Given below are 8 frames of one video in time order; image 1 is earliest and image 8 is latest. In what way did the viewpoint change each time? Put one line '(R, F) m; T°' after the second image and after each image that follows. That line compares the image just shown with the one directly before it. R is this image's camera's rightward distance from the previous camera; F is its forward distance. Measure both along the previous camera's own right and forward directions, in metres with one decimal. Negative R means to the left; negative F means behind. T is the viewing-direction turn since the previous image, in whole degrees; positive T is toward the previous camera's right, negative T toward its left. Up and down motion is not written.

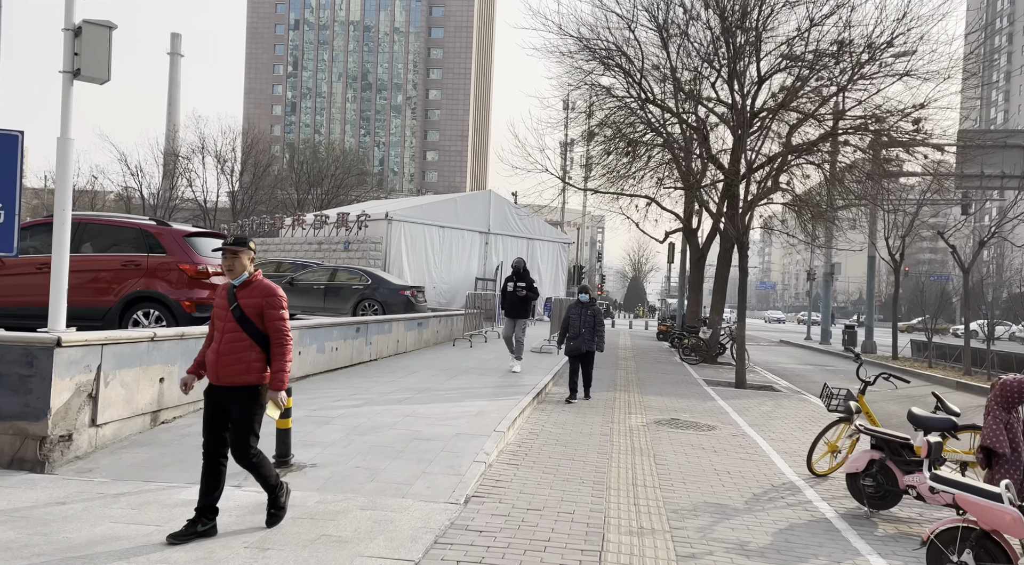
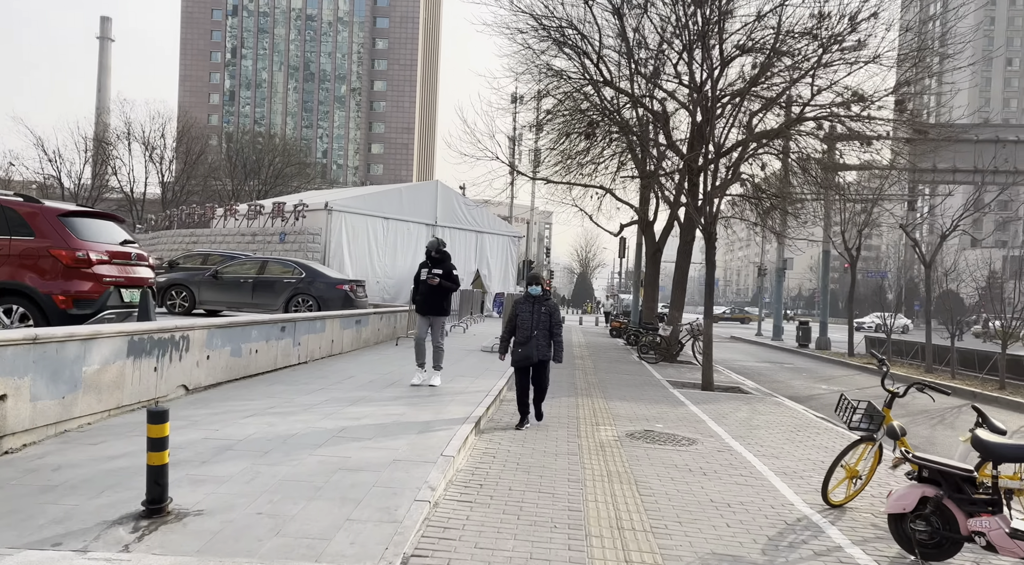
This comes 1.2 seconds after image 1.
(0.0, +1.3) m; +4°
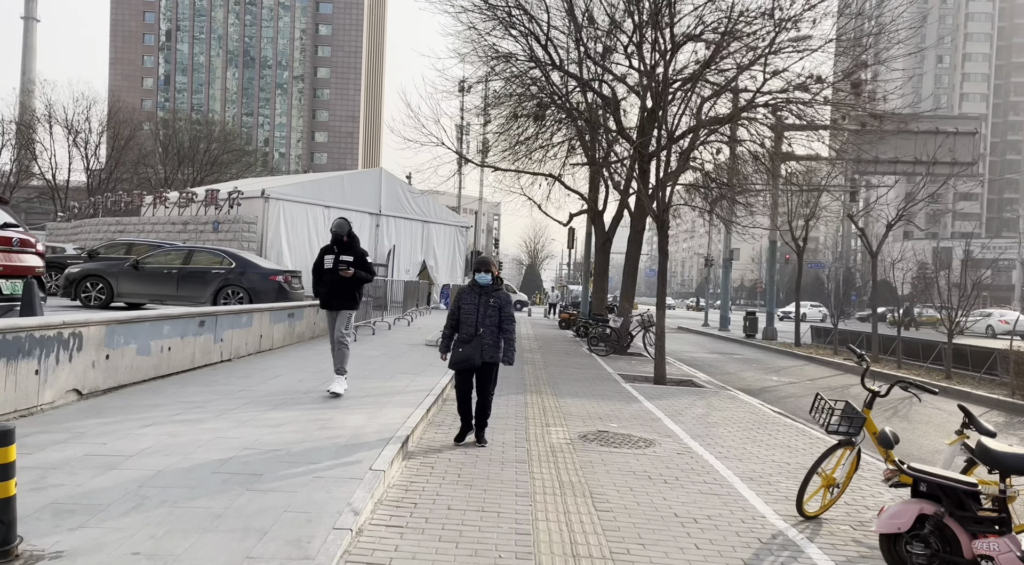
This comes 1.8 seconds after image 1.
(+0.1, +0.7) m; +4°
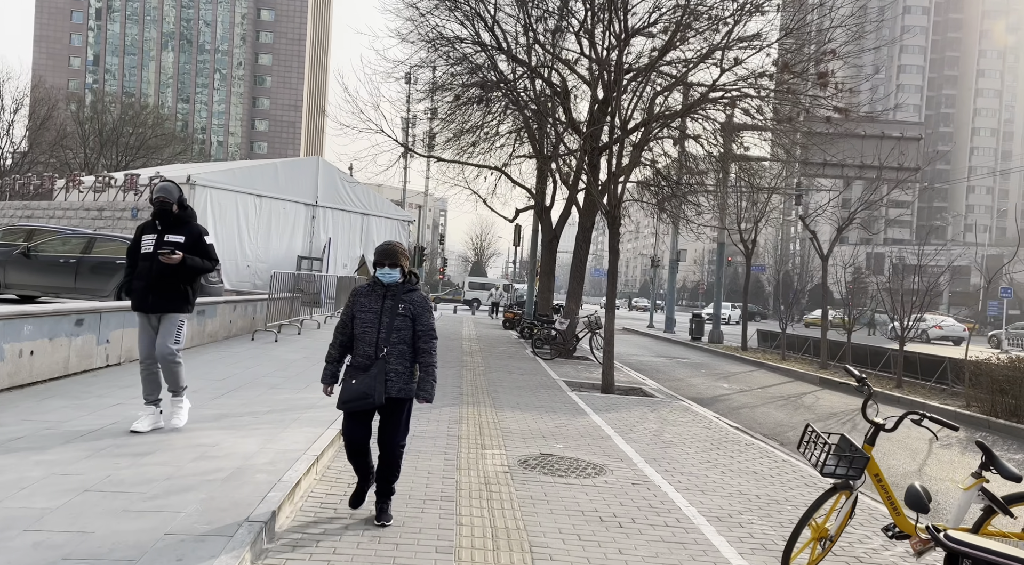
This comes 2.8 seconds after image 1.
(+0.1, +1.1) m; +4°
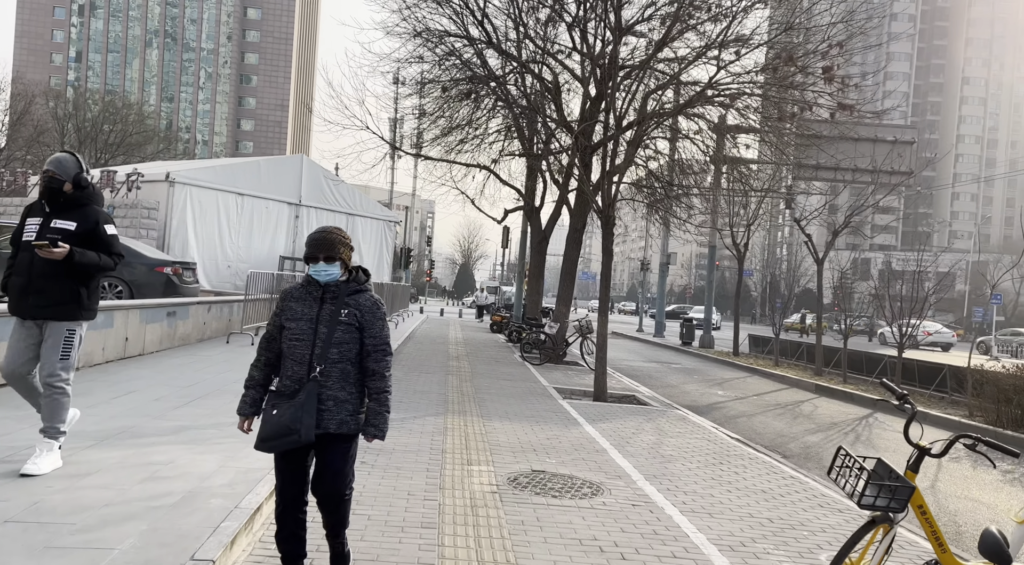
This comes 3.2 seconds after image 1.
(0.0, +0.5) m; +1°
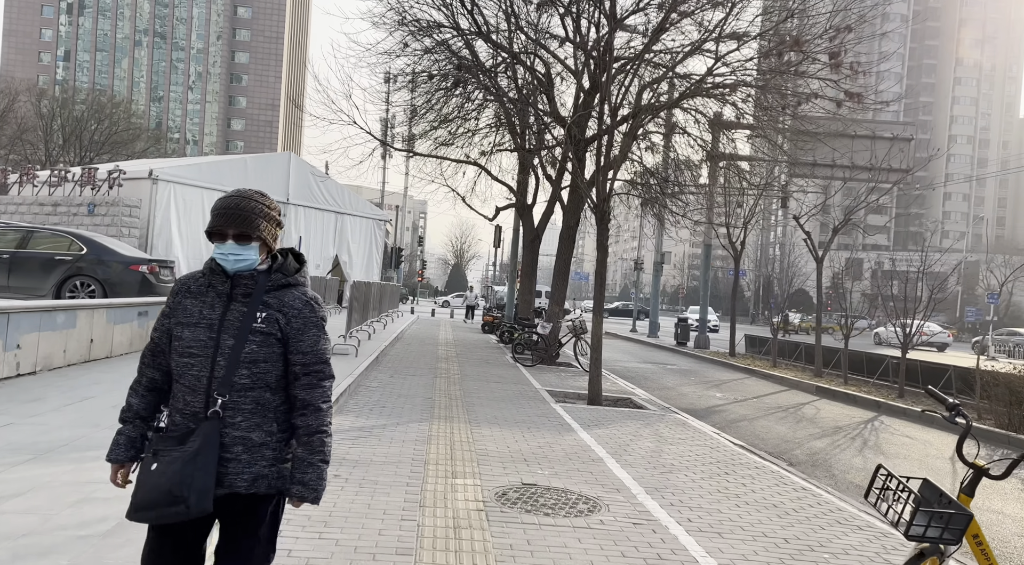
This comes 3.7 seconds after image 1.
(0.0, +0.5) m; +1°
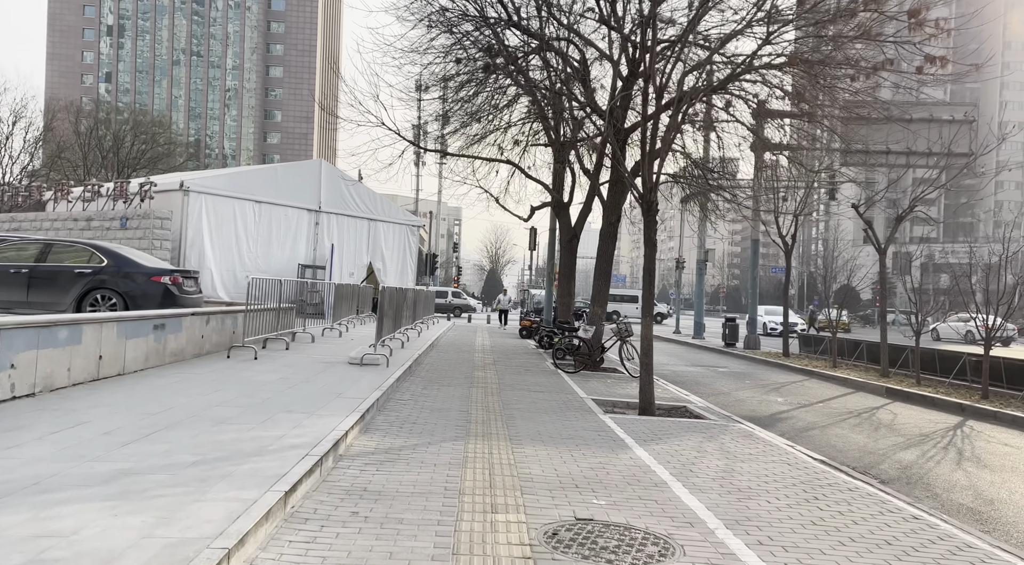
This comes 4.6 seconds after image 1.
(0.0, +0.9) m; -3°
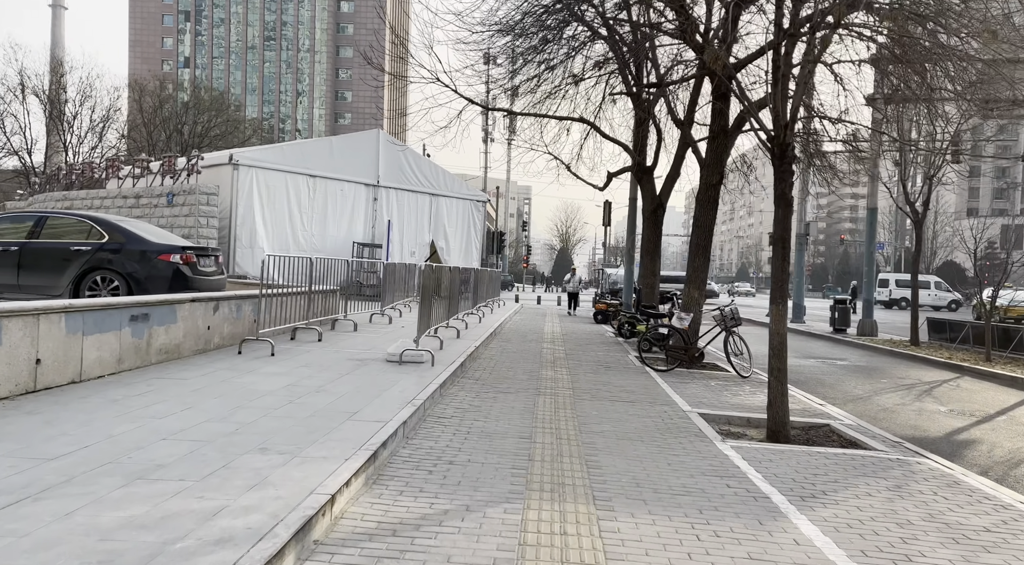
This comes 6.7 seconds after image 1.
(-0.1, +2.6) m; -5°
